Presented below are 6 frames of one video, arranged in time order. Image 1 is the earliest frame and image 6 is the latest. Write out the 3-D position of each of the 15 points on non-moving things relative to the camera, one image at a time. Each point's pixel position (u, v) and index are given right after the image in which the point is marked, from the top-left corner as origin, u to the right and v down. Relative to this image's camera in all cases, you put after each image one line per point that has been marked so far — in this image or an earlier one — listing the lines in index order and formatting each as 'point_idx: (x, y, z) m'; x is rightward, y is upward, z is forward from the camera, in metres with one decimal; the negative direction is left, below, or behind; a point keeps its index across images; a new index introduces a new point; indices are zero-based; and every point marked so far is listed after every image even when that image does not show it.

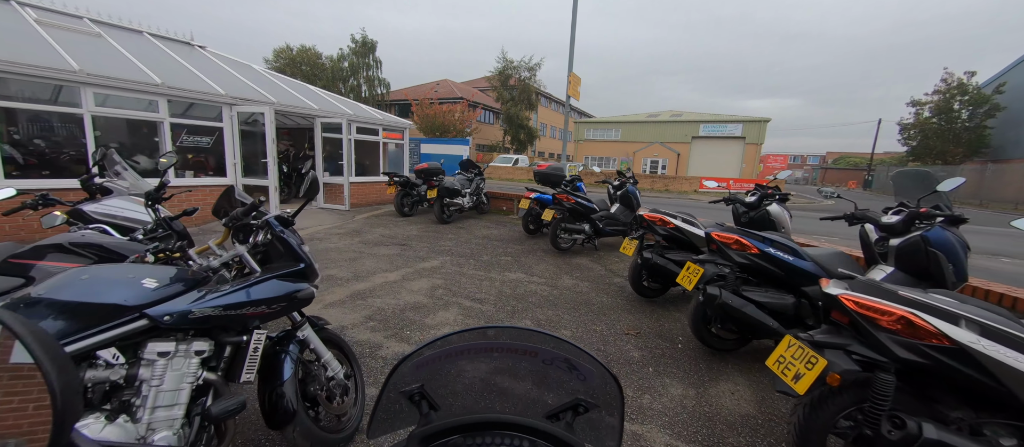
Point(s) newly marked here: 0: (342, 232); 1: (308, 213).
0: (-3.2, -0.2, +7.1) m
1: (-4.5, +0.2, +8.3) m
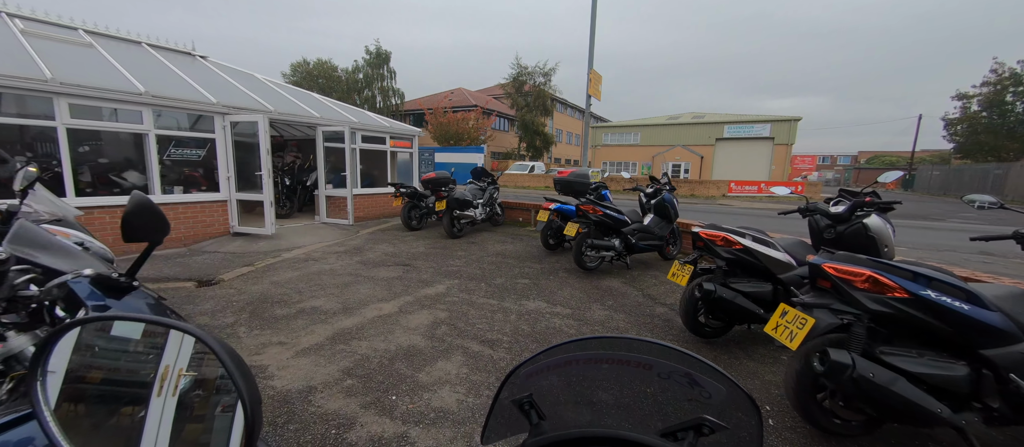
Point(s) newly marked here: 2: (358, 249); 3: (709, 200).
0: (-2.9, -0.5, +6.4) m
1: (-4.1, -0.1, +7.7) m
2: (-2.7, -0.4, +6.5) m
3: (+10.0, +1.2, +19.3) m
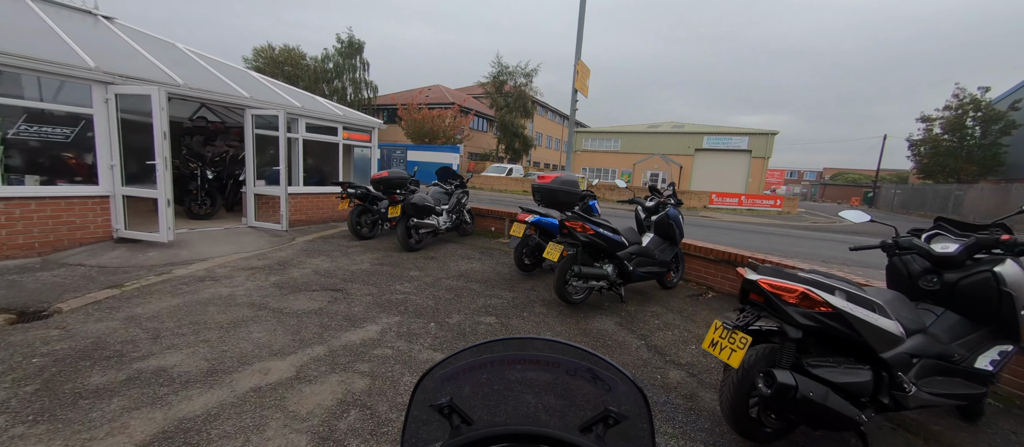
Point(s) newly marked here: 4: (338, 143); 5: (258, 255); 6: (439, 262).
0: (-3.3, -0.6, +5.0) m
1: (-4.7, -0.2, +6.3) m
2: (-3.1, -0.5, +5.2) m
3: (+8.8, +0.6, +18.7) m
4: (-3.9, +1.8, +8.4) m
5: (-3.7, -0.5, +5.5) m
6: (-1.1, -0.6, +5.7) m
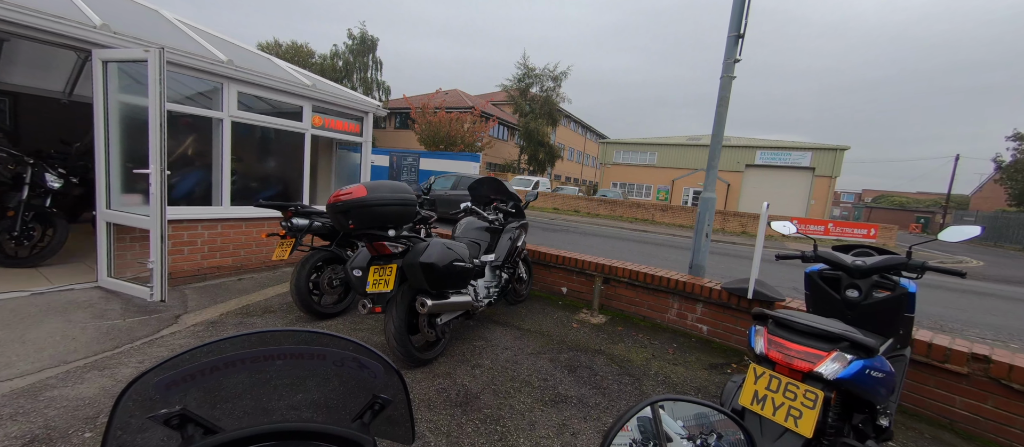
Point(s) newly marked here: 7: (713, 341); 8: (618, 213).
0: (-2.4, -1.0, +1.6) m
1: (-3.7, -0.7, +2.9) m
2: (-2.2, -1.0, +1.7) m
3: (+10.1, -0.7, +15.0) m
4: (-2.8, +1.2, +5.1) m
5: (-2.7, -0.9, +2.1) m
6: (-0.2, -1.1, +2.2) m
7: (+1.9, -1.1, +3.6) m
8: (+5.0, +0.5, +18.3) m
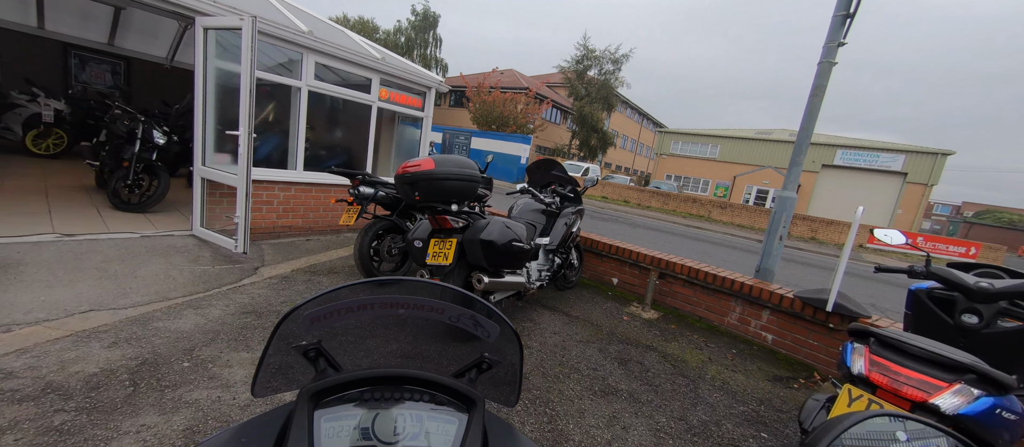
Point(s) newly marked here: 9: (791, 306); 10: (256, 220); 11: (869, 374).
0: (-2.2, -0.8, +1.9) m
1: (-3.2, -0.2, +3.3) m
2: (-1.9, -0.8, +2.0) m
3: (+11.8, -1.0, +13.7) m
4: (-2.0, +1.7, +5.3) m
5: (-2.4, -0.6, +2.4) m
6: (+0.1, -1.0, +2.2) m
7: (+2.3, -1.1, +3.3) m
8: (+7.3, +0.7, +17.5) m
9: (+2.4, -0.7, +3.2) m
10: (-3.0, 0.0, +4.5) m
11: (+1.2, -0.5, +1.3) m
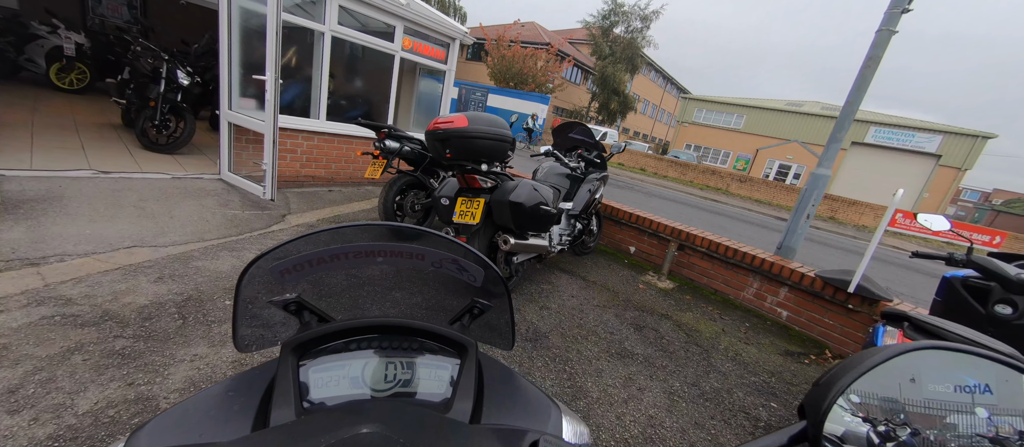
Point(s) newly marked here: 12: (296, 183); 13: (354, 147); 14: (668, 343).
0: (-2.0, -0.5, +2.0) m
1: (-3.0, +0.3, +3.4) m
2: (-1.8, -0.5, +2.1) m
3: (+12.3, -0.3, +13.4) m
4: (-1.6, +2.3, +5.1) m
5: (-2.2, -0.2, +2.5) m
6: (+0.3, -0.8, +2.3) m
7: (+2.5, -0.9, +3.4) m
8: (+7.9, +2.1, +17.2) m
9: (+2.6, -0.5, +3.2) m
10: (-2.7, +0.7, +4.5) m
11: (+1.4, -0.5, +1.3) m
12: (-2.7, +0.5, +4.7) m
13: (-2.1, +1.0, +5.1) m
14: (+1.2, -0.8, +2.7) m
